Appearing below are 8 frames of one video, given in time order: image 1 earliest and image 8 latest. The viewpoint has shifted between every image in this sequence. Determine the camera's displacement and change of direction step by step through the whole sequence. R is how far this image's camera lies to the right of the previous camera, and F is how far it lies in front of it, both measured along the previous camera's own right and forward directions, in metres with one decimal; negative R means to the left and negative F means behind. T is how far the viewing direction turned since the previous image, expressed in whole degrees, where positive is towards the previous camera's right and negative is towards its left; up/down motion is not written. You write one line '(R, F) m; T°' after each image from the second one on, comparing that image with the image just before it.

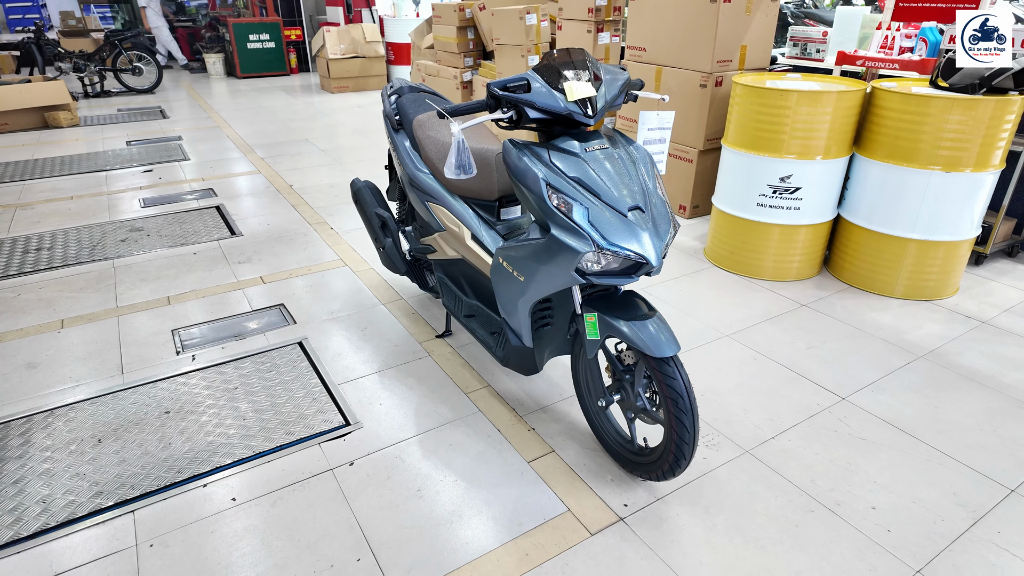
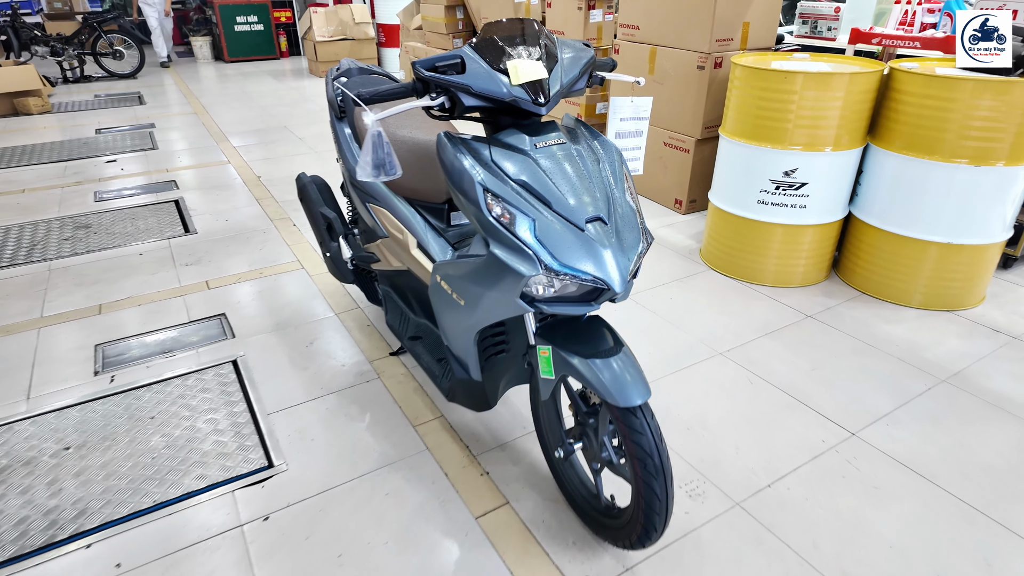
(+0.2, +0.3) m; -1°
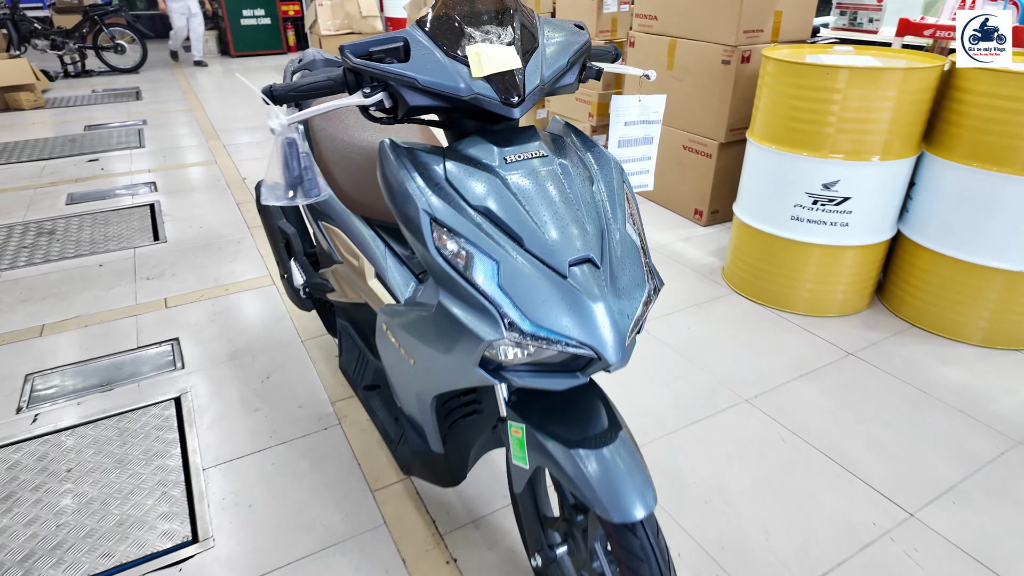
(+0.1, +0.3) m; -2°
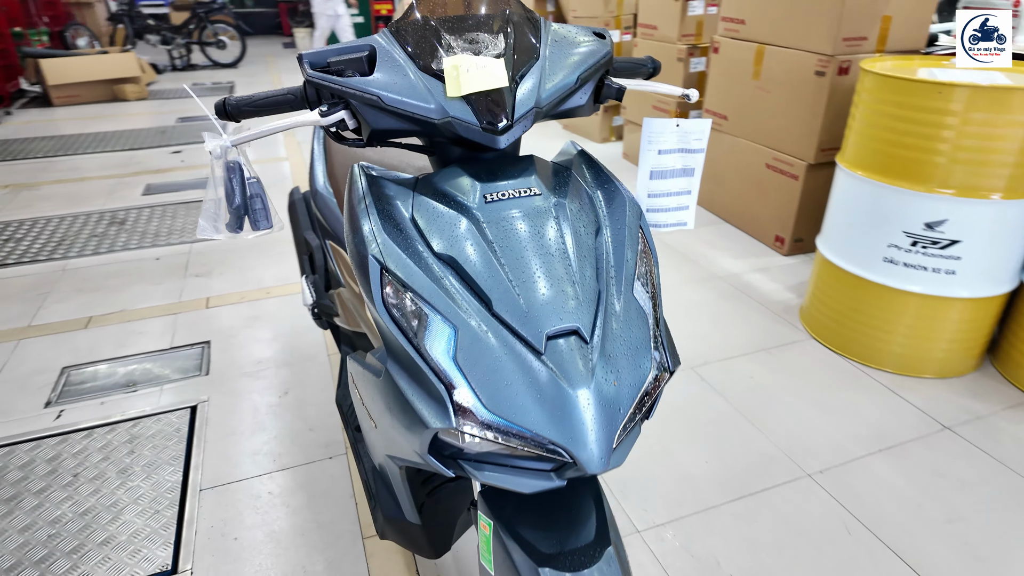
(+0.1, +0.2) m; -8°
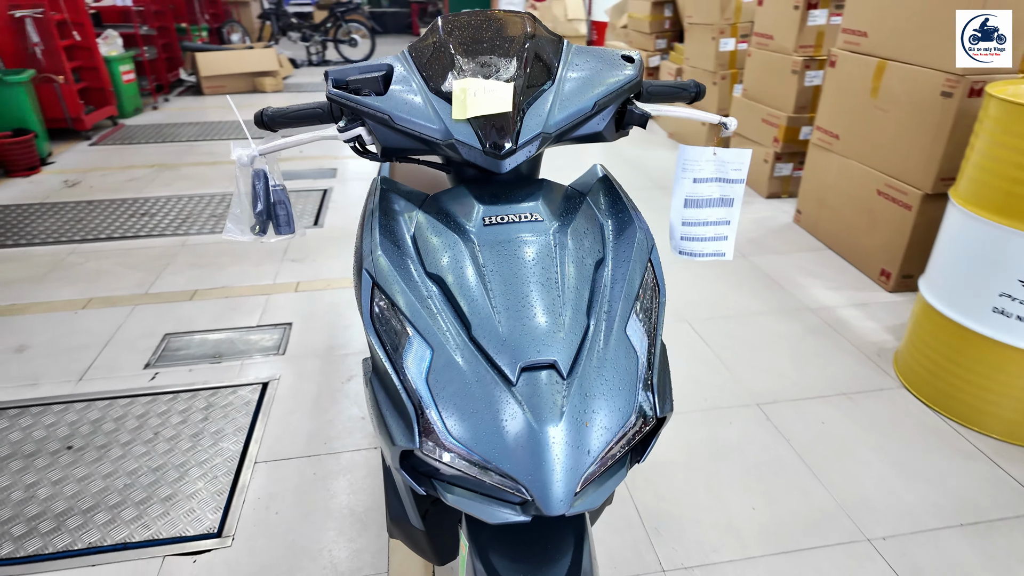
(+0.1, 0.0) m; -10°
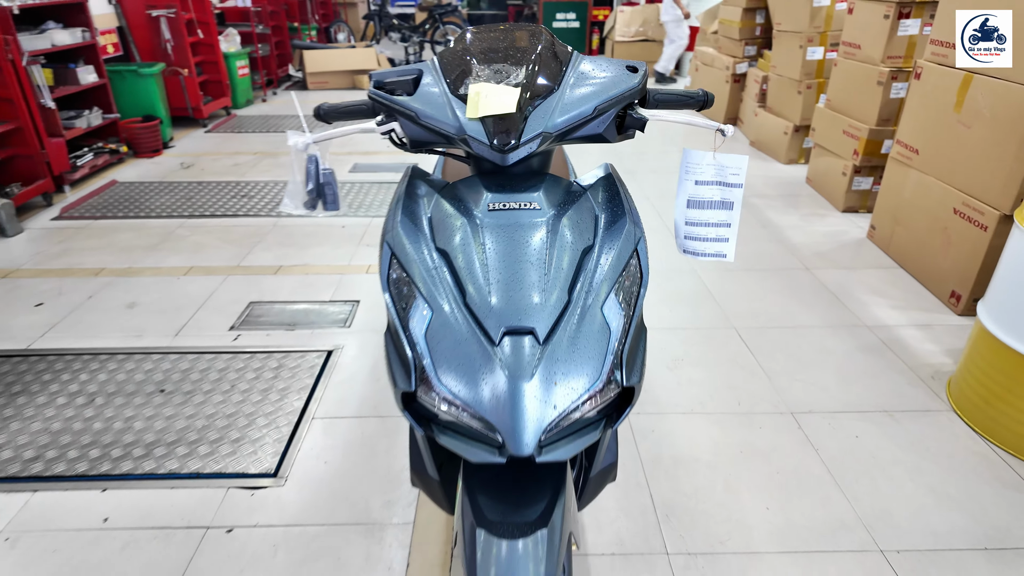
(+0.1, -0.1) m; -8°
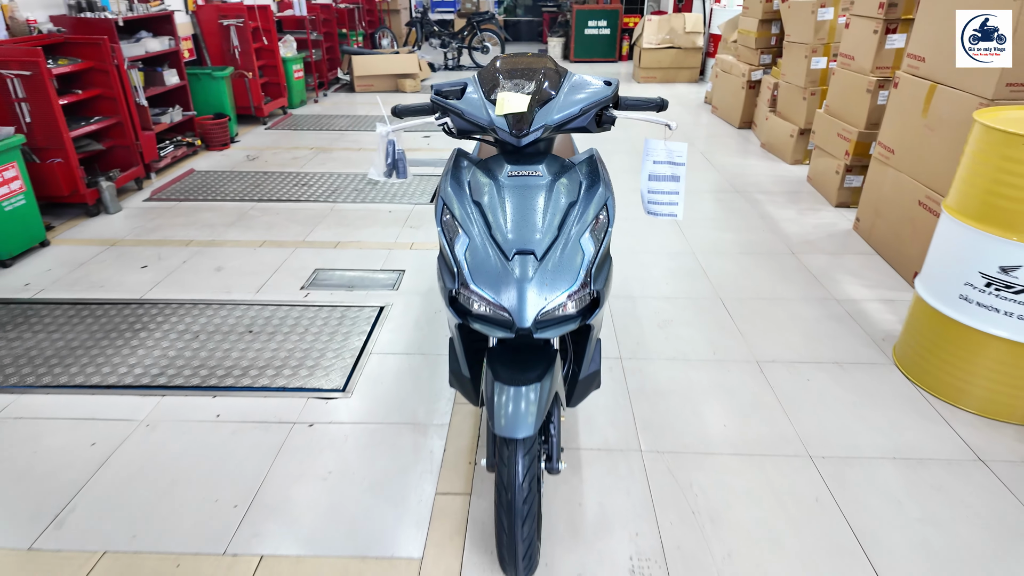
(+0.1, -0.5) m; -3°
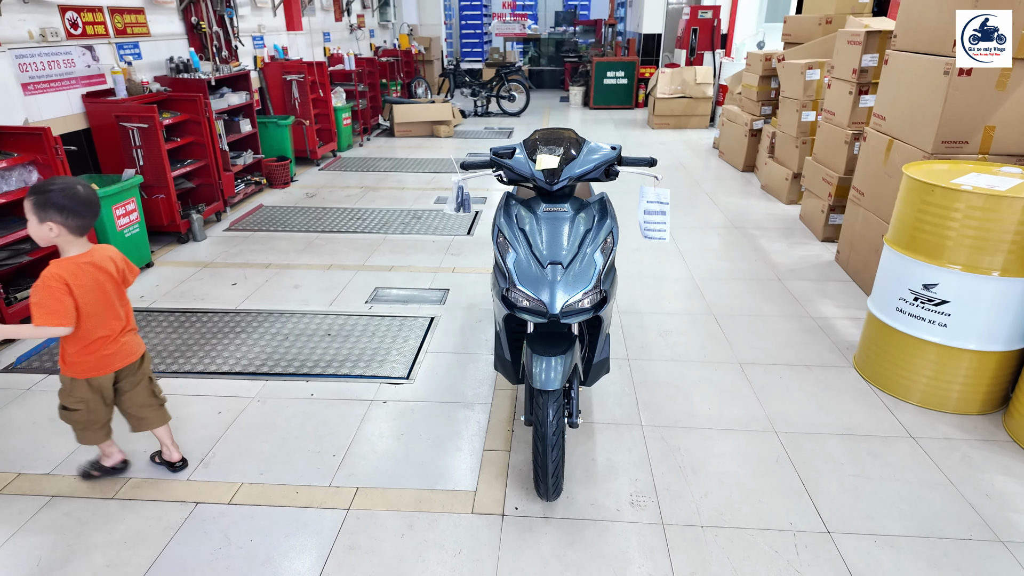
(0.0, -0.6) m; -2°
